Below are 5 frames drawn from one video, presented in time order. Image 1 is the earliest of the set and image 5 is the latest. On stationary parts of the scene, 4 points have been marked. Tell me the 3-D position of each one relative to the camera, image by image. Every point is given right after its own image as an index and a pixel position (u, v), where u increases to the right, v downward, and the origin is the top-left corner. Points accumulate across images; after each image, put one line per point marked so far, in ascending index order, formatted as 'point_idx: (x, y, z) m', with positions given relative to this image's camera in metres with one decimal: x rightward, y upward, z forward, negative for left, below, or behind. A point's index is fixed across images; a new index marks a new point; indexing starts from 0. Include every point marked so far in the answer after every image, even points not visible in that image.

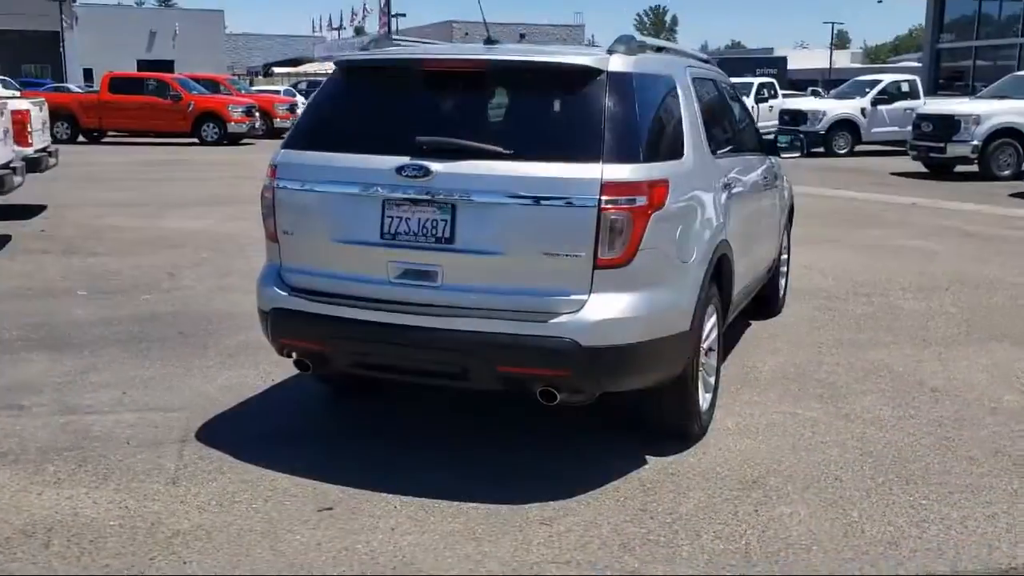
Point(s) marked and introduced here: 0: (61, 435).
0: (-2.2, -0.7, +4.9) m
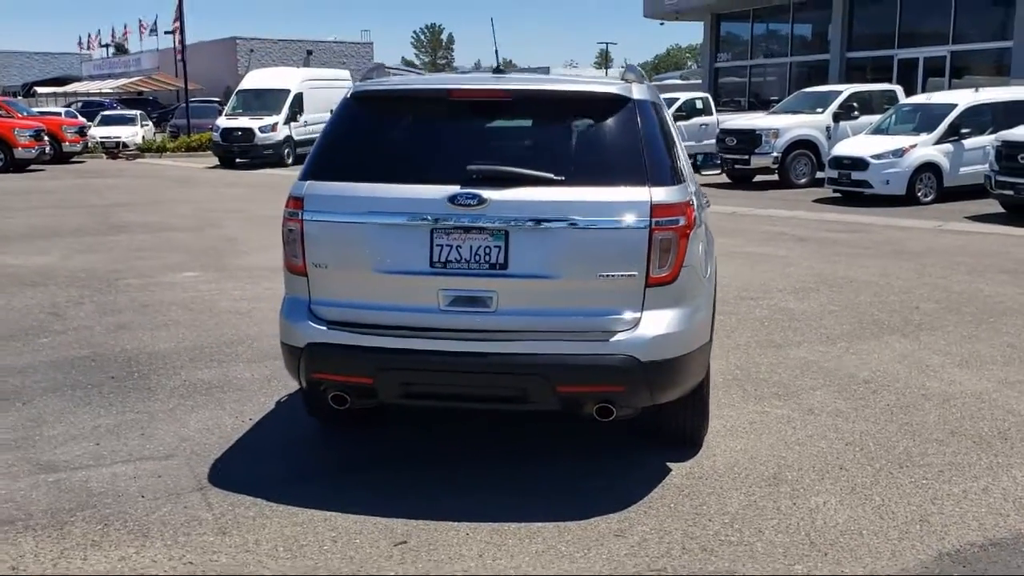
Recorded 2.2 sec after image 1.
0: (-2.1, -0.9, +4.5) m
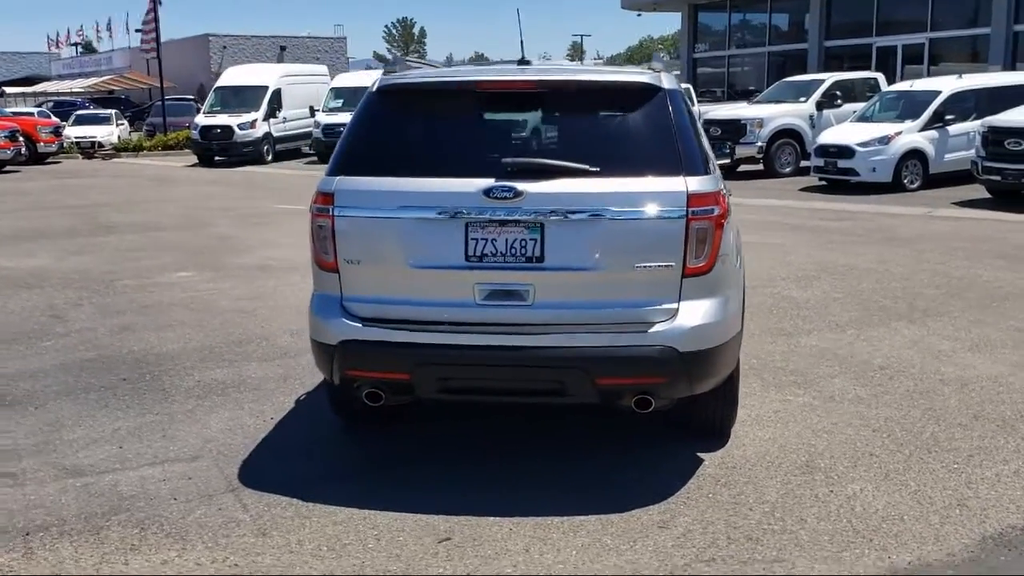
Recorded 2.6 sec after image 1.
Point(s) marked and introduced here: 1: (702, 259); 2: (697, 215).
0: (-1.9, -0.9, +4.4) m
1: (+0.8, +0.1, +4.3) m
2: (+0.8, +0.3, +4.2) m
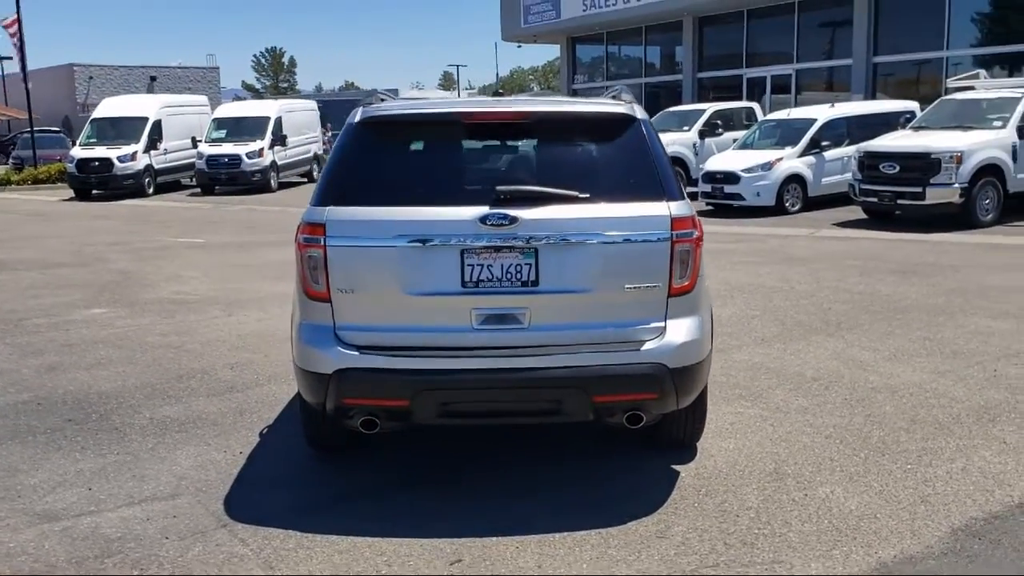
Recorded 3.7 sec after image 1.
0: (-1.9, -1.1, +4.3) m
1: (+0.8, 0.0, +4.5) m
2: (+0.8, +0.2, +4.5) m
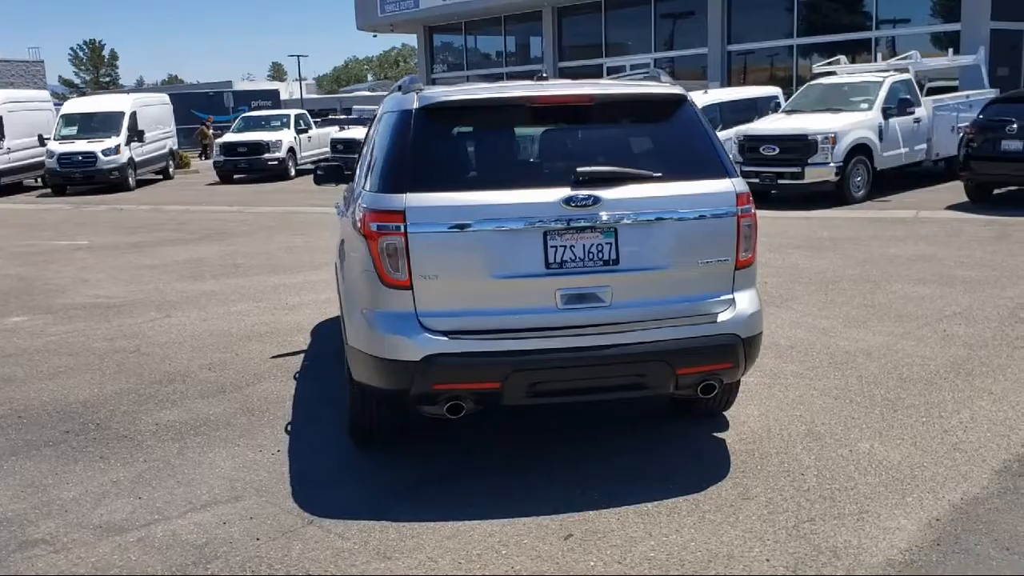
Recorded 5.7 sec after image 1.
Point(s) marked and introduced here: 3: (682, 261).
0: (-1.4, -1.1, +4.1) m
1: (+1.1, +0.2, +4.7) m
2: (+1.1, +0.4, +4.7) m
3: (+0.8, +0.1, +4.5) m
